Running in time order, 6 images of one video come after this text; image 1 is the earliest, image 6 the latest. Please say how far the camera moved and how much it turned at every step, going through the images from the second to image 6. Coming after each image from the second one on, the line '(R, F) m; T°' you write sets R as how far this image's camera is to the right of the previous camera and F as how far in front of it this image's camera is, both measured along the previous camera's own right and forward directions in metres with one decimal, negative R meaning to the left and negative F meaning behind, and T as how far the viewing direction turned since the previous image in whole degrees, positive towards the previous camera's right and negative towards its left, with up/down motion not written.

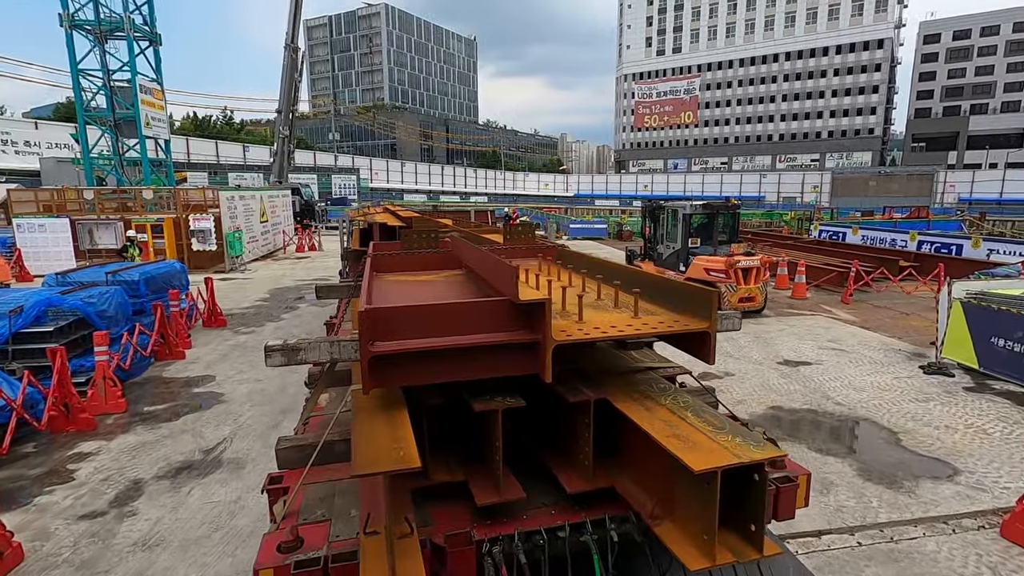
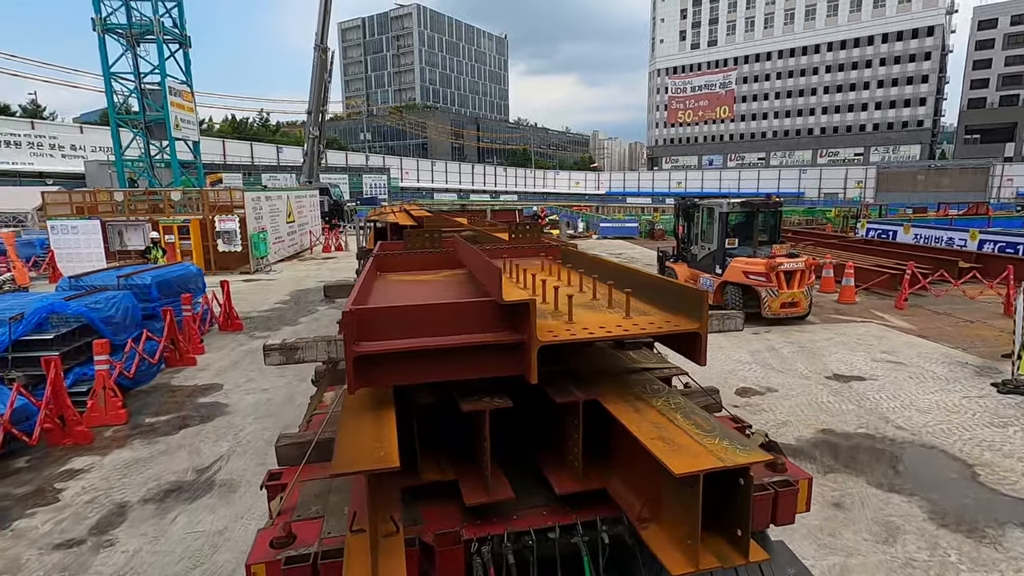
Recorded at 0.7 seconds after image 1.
(+0.2, +0.6) m; -3°
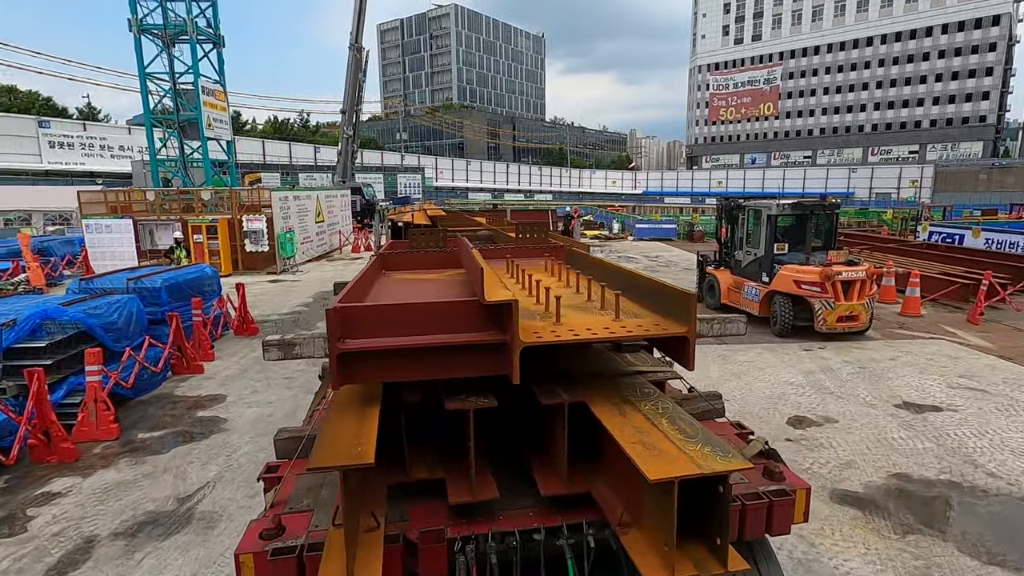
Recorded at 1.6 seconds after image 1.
(+0.2, +0.7) m; -4°
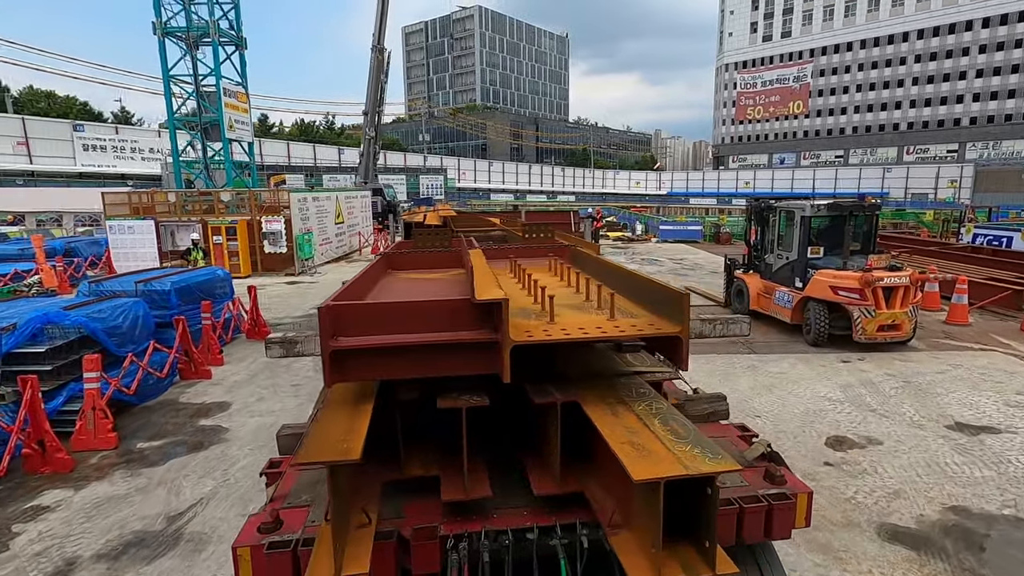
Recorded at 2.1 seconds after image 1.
(+0.1, +0.4) m; -2°
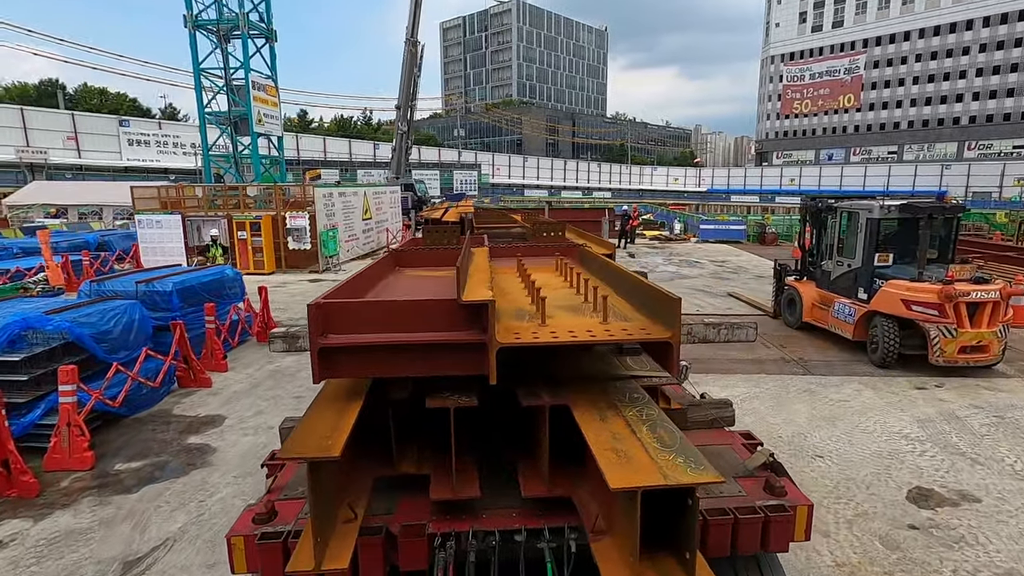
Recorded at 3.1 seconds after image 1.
(+0.1, +0.8) m; -4°
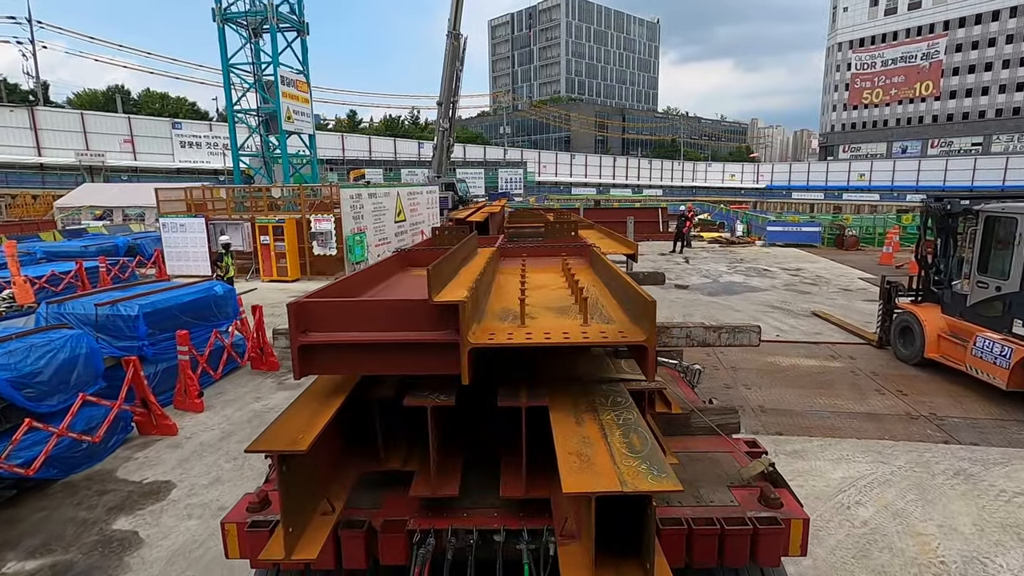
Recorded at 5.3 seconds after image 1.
(+0.1, +1.8) m; -5°
